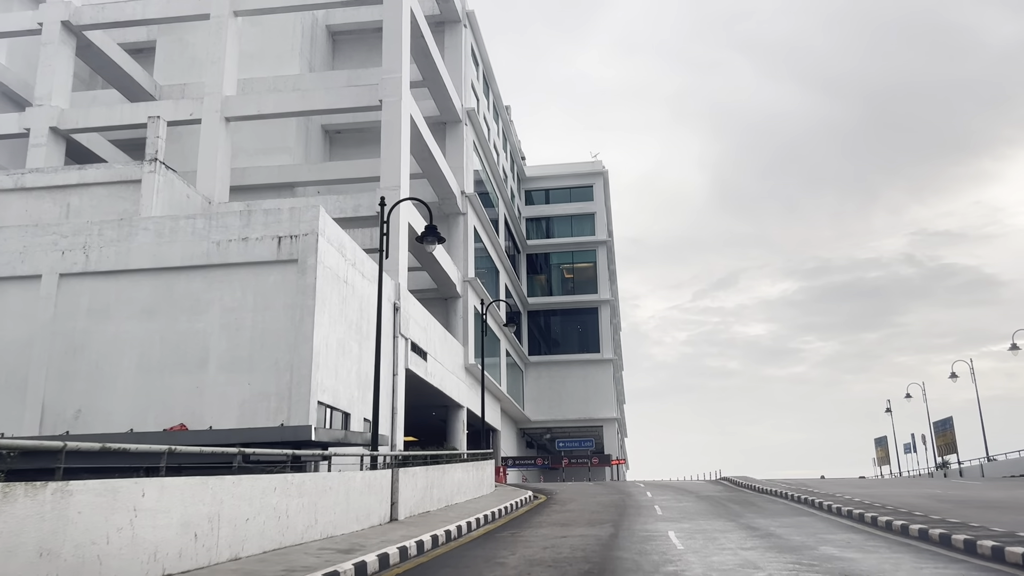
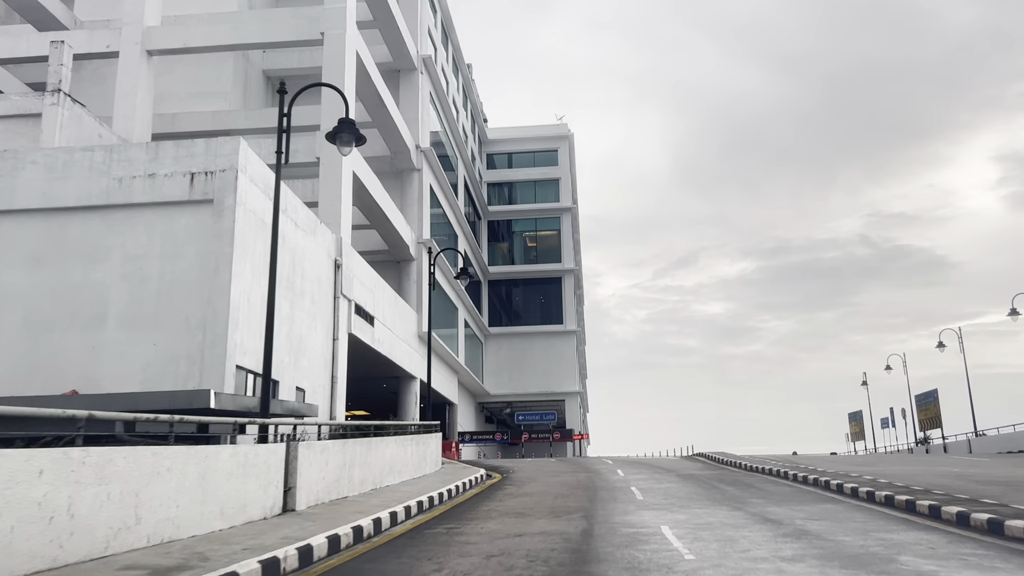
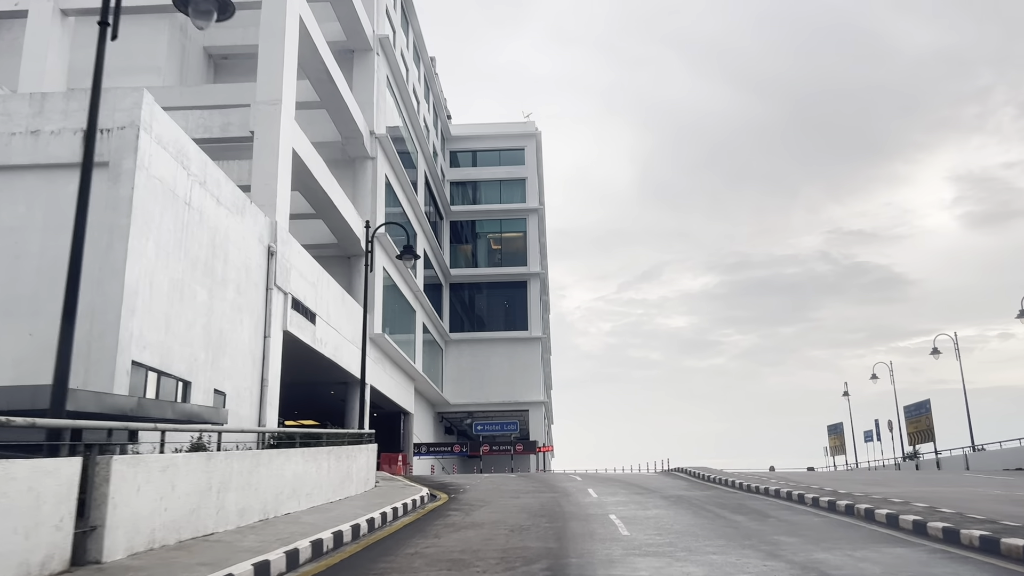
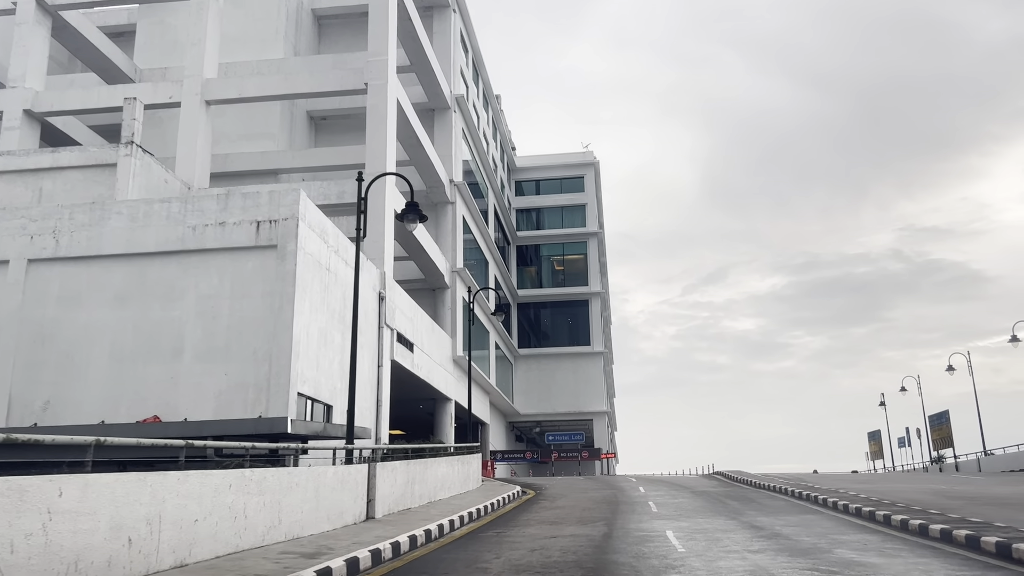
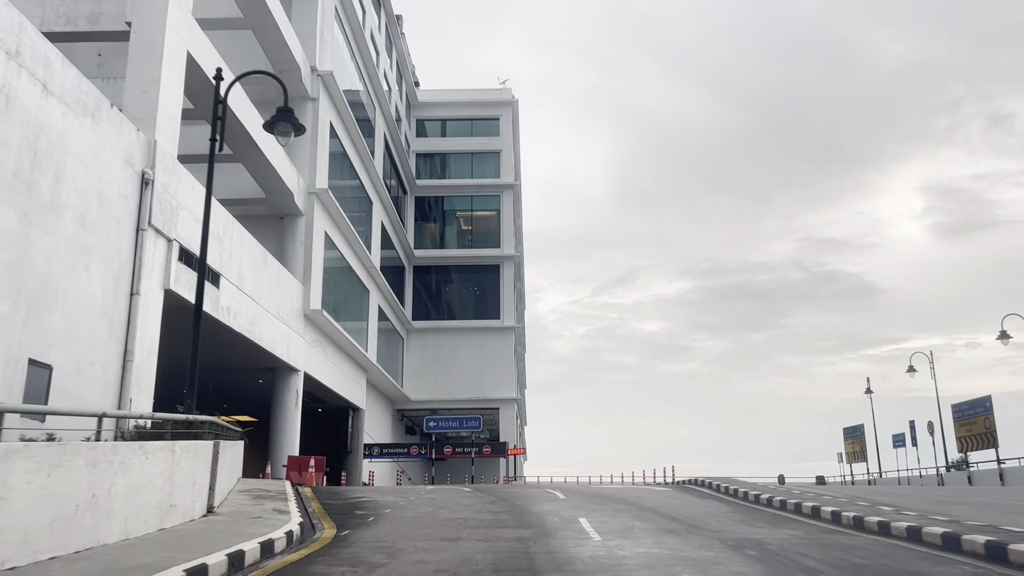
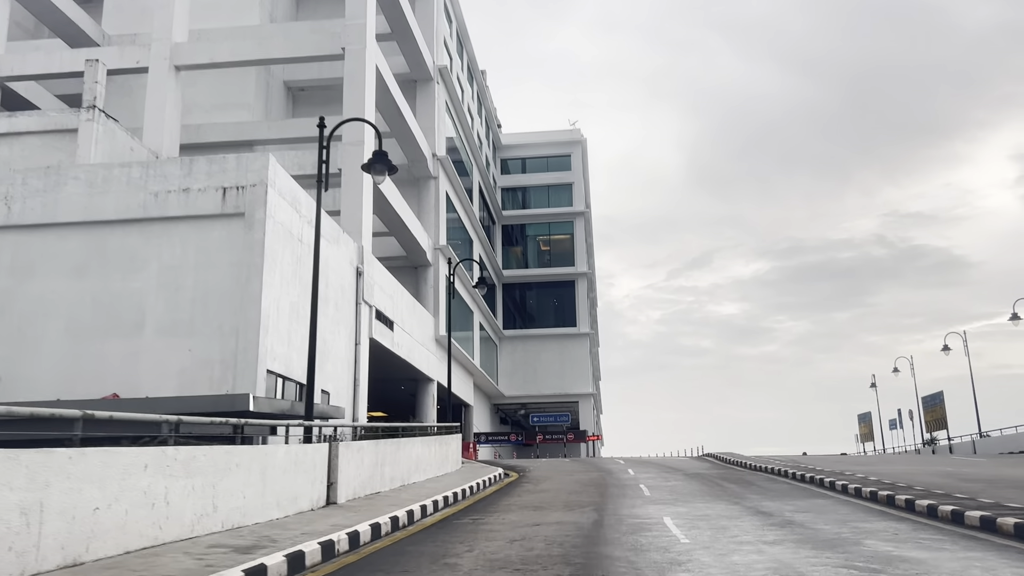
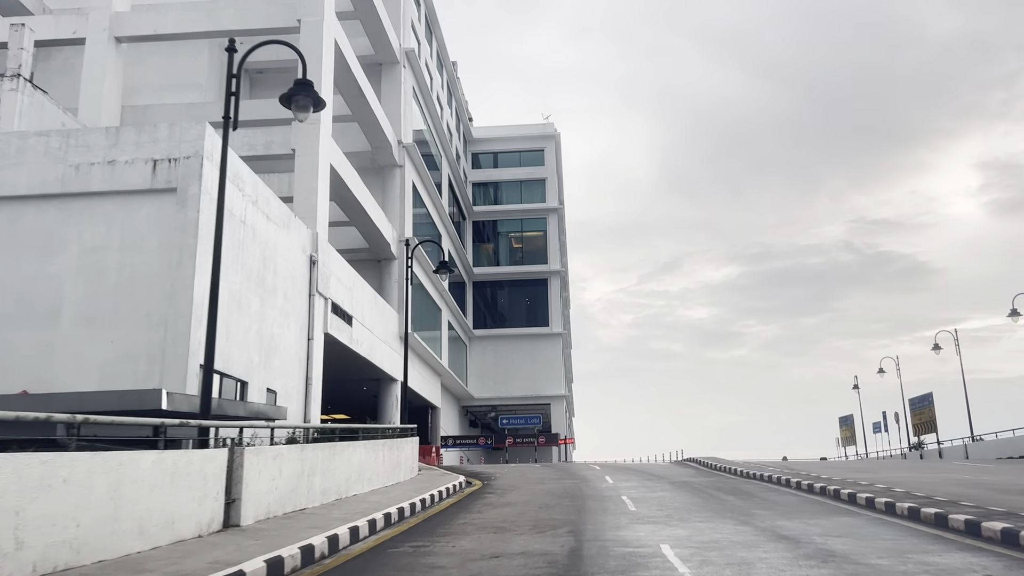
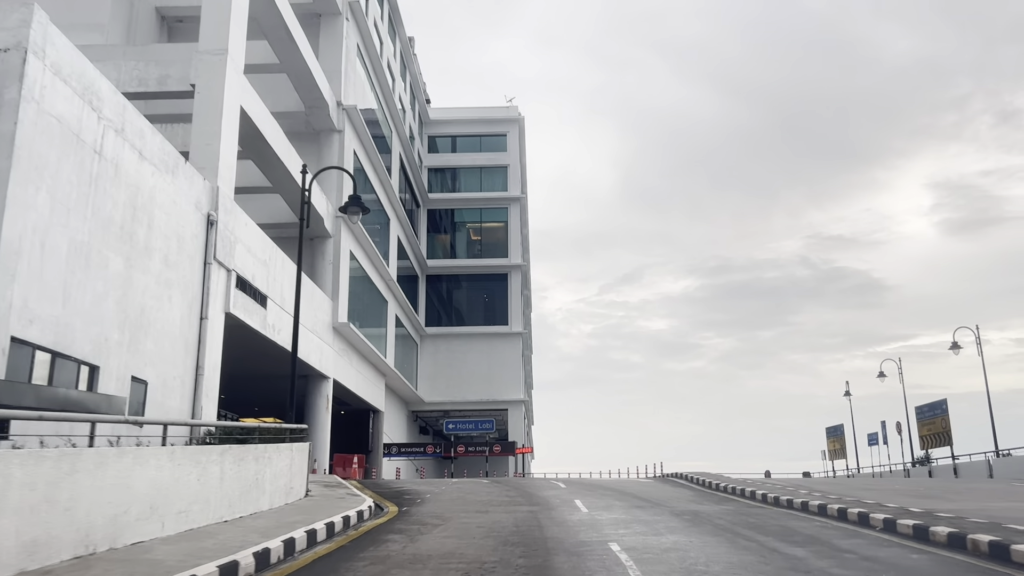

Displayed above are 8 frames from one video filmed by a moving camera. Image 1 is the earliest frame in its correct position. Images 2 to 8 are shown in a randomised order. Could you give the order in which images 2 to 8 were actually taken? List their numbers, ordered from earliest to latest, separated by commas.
4, 6, 2, 7, 3, 8, 5
